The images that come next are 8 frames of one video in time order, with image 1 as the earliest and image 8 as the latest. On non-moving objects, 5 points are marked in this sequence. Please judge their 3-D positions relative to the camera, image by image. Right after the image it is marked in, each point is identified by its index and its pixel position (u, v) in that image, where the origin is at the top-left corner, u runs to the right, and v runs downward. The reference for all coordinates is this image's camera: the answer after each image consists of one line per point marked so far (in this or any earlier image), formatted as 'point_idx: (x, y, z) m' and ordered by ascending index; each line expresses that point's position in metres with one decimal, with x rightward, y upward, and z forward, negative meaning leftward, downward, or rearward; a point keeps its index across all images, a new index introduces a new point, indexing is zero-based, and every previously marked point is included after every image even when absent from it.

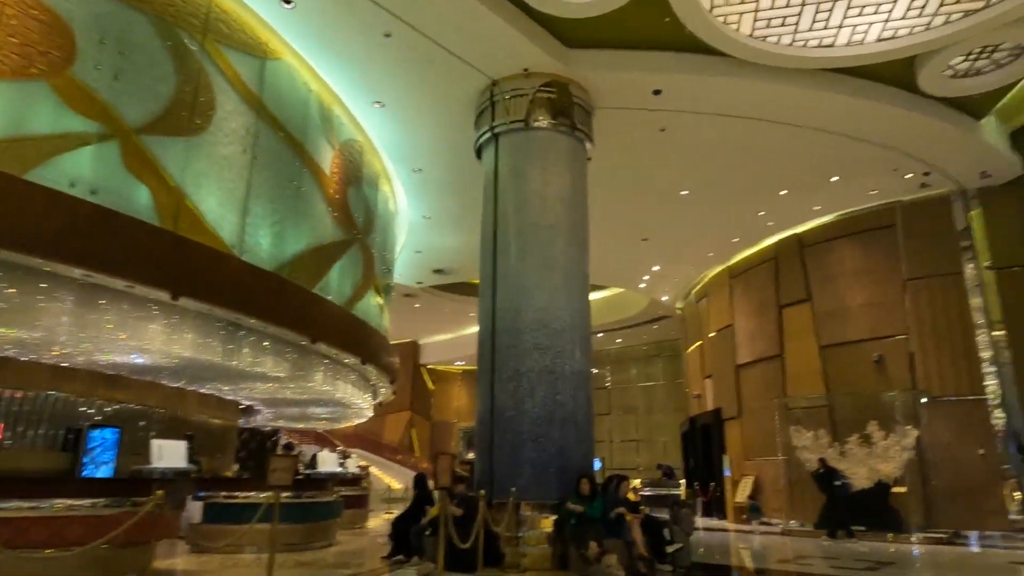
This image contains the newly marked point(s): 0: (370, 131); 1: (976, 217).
0: (-1.5, +1.7, +7.2) m
1: (+5.8, +0.9, +8.3) m
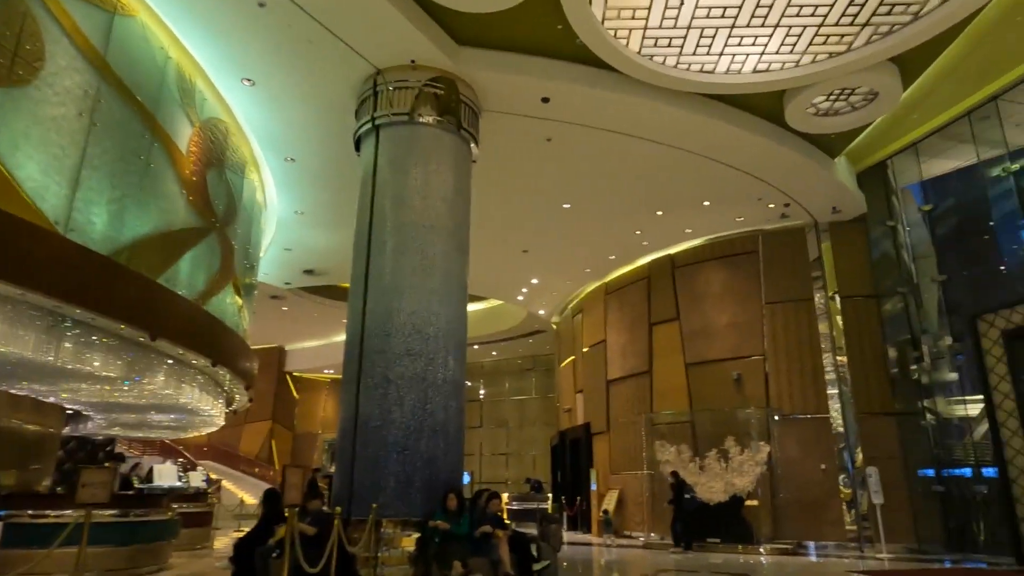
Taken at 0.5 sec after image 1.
0: (-2.7, +1.7, +6.6) m
1: (+4.3, +0.5, +9.0) m
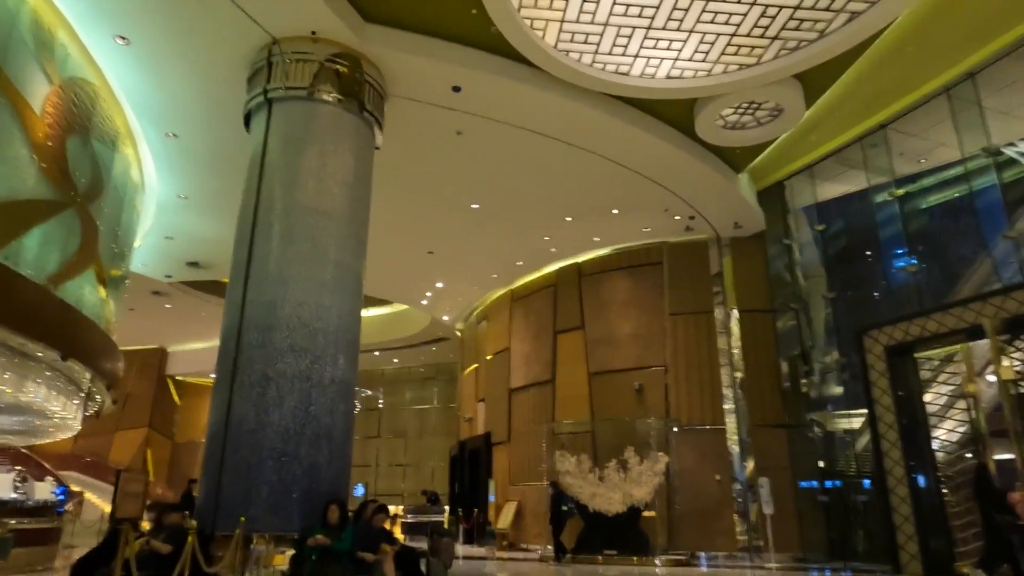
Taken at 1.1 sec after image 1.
0: (-3.5, +1.9, +5.8) m
1: (+3.0, +0.3, +9.2) m
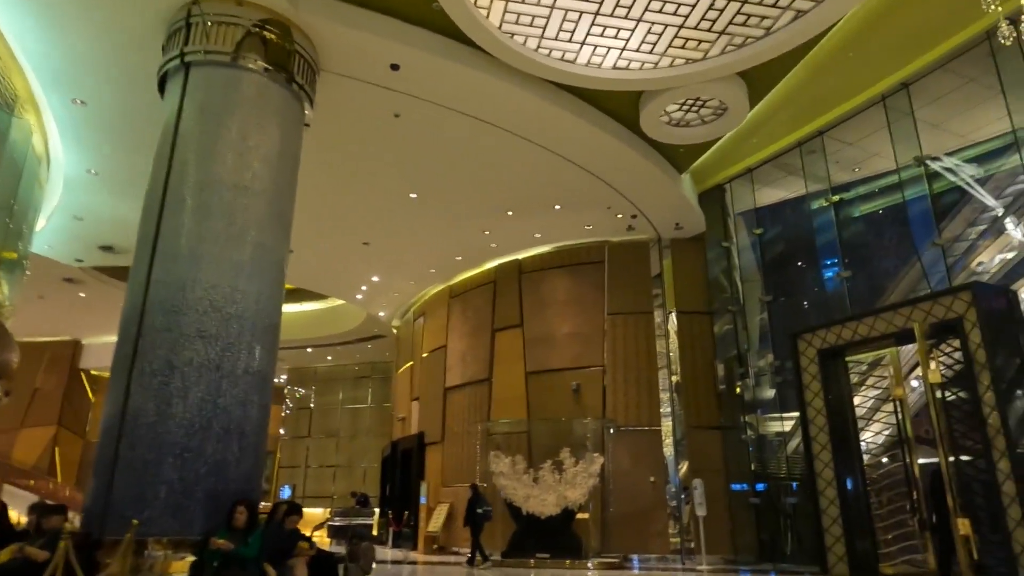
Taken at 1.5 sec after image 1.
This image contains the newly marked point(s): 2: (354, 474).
0: (-4.0, +2.1, +5.3) m
1: (+2.1, +0.3, +9.2) m
2: (-4.3, -5.0, +17.9) m
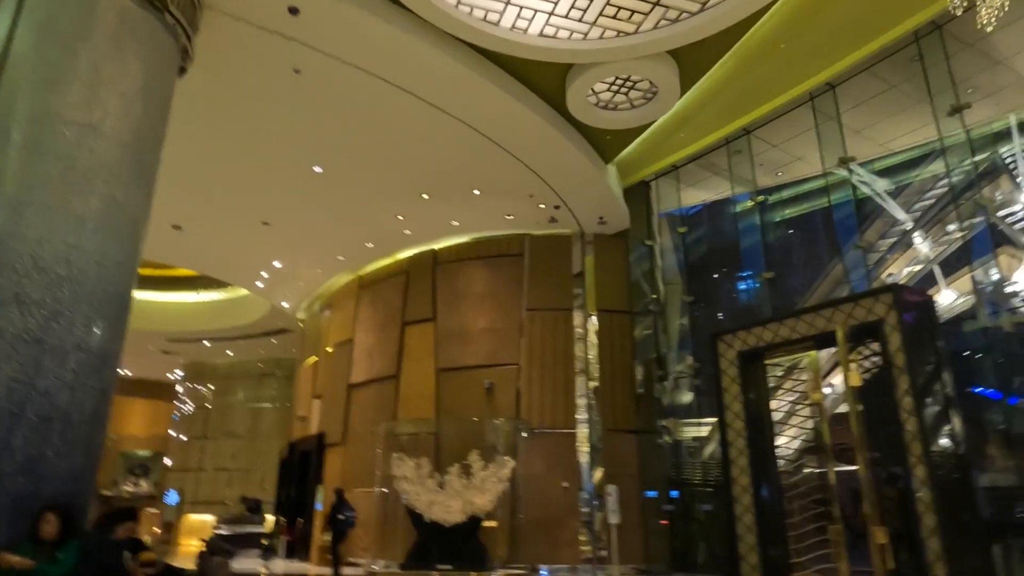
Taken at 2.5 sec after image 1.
0: (-4.6, +2.4, +4.2) m
1: (+1.0, +0.4, +8.8) m
2: (-6.6, -4.8, +16.7) m
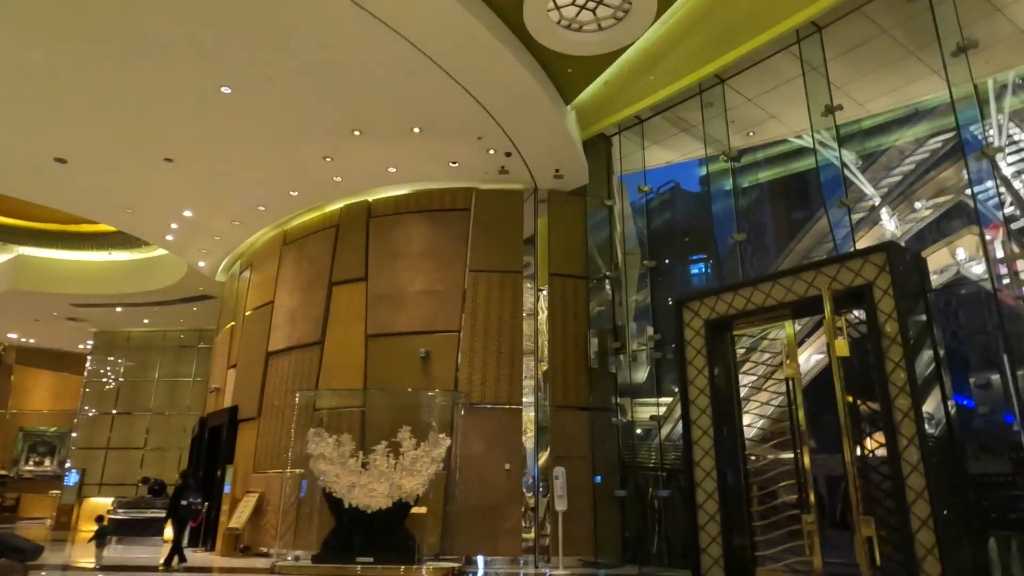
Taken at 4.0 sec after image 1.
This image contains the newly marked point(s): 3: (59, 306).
0: (-4.8, +2.9, +2.9) m
1: (+0.4, +0.8, +7.9) m
2: (-8.0, -3.9, +15.3) m
3: (-9.8, -0.4, +14.3) m
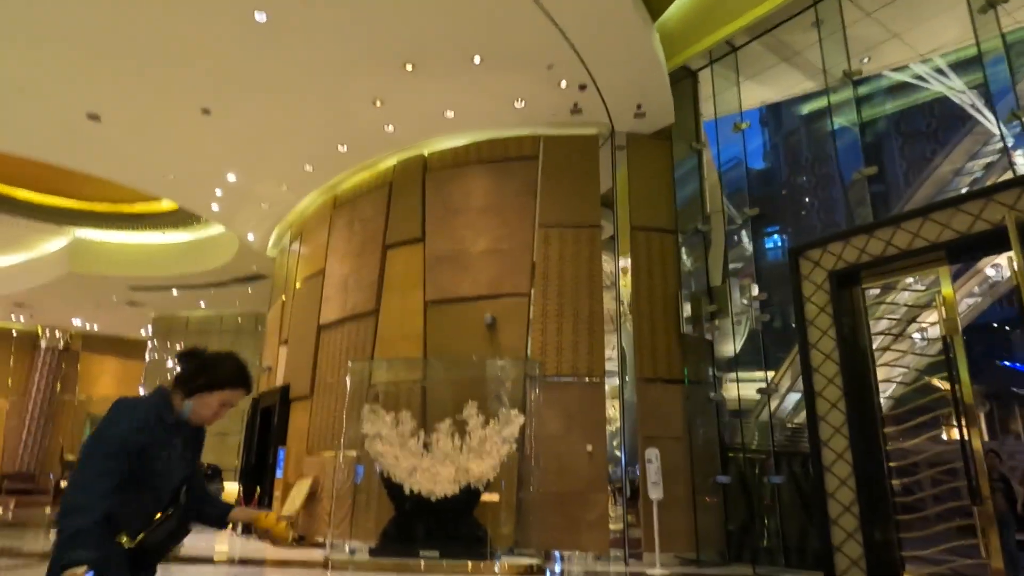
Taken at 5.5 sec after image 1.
0: (-4.5, +3.1, +2.3) m
1: (+1.1, +1.2, +6.9) m
2: (-6.5, -3.5, +15.1) m
3: (-8.4, 0.0, +14.1) m
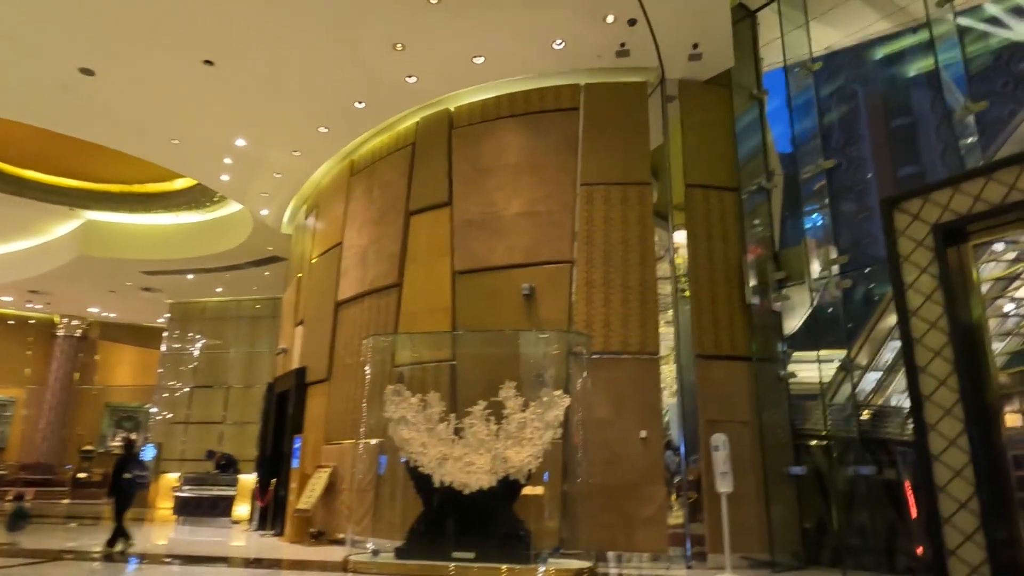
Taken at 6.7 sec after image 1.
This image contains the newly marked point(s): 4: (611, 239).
0: (-4.3, +3.3, +1.7) m
1: (+1.5, +1.5, +6.1) m
2: (-5.9, -3.2, +14.6) m
3: (-7.8, +0.3, +13.6) m
4: (+0.8, +0.4, +5.8) m
